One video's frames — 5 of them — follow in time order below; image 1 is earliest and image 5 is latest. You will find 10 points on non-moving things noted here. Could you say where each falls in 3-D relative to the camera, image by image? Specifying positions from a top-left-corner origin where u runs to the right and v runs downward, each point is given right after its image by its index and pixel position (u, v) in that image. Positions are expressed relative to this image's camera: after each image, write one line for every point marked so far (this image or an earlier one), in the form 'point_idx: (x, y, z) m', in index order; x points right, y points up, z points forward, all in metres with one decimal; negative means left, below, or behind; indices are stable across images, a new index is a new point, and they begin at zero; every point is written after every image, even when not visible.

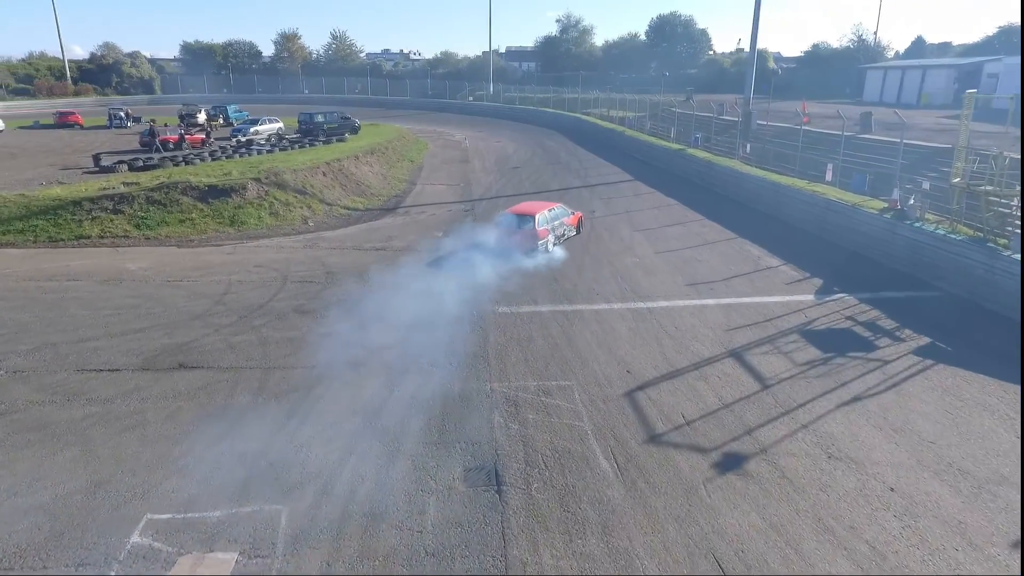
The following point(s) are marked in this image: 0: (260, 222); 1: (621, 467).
0: (-7.2, +1.9, +18.1) m
1: (+1.2, -2.0, +7.2) m
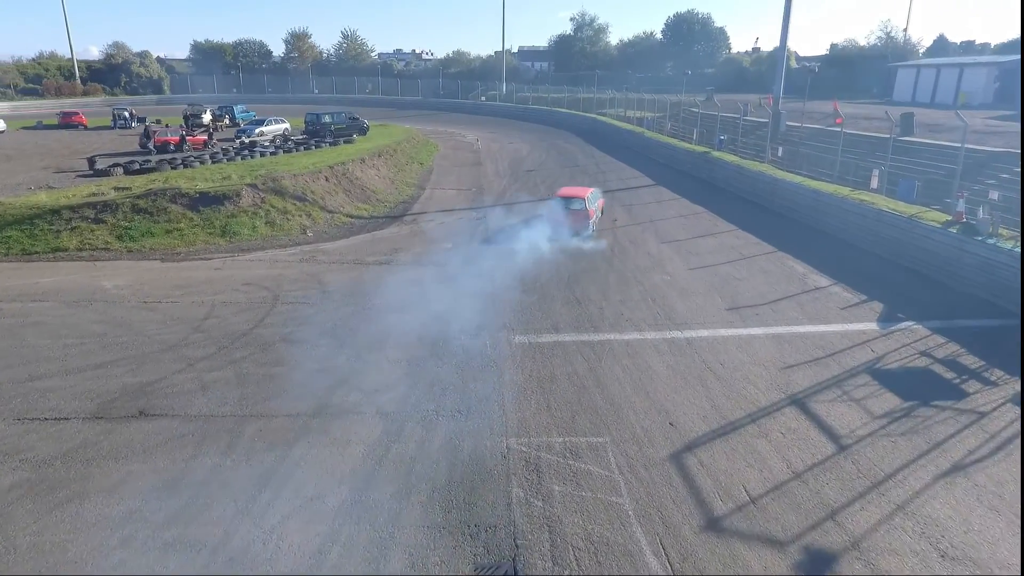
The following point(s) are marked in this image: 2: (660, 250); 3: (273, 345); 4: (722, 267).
0: (-6.8, +1.5, +16.6) m
1: (+1.4, -2.5, +5.6) m
2: (+3.9, +1.0, +16.5) m
3: (-3.9, -0.9, +10.3) m
4: (+4.9, +0.5, +14.7) m
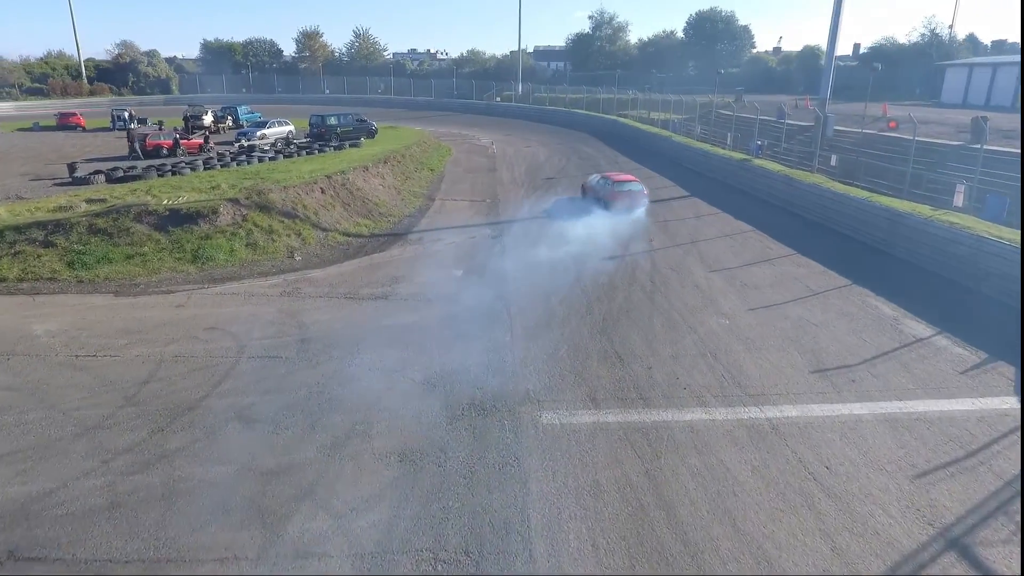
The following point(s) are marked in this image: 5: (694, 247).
0: (-6.3, +0.7, +14.2) m
1: (+1.7, -3.3, +3.0) m
2: (+4.3, +0.2, +13.8) m
3: (-3.6, -1.7, +7.8) m
4: (+5.3, -0.4, +12.1) m
5: (+4.8, +1.1, +16.8) m
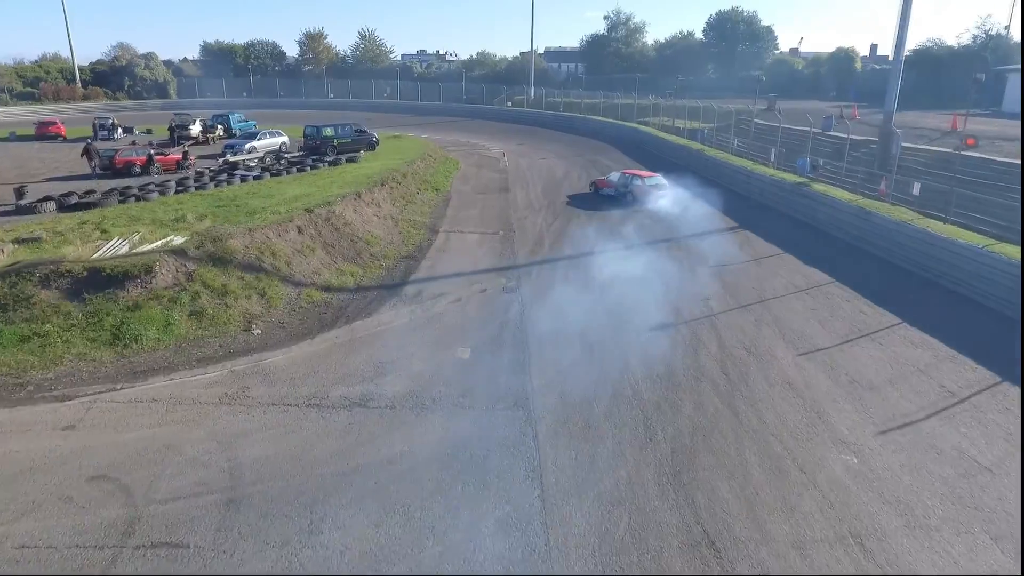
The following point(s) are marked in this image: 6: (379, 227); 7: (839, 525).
0: (-5.9, -0.8, +10.8) m
1: (+1.9, -4.8, -0.5) m
2: (+4.7, -1.4, +10.2) m
3: (-3.3, -3.2, +4.3) m
4: (+5.7, -1.9, +8.4) m
5: (+5.3, -0.4, +13.2) m
6: (-3.9, +1.8, +18.5) m
7: (+3.4, -2.5, +6.7) m
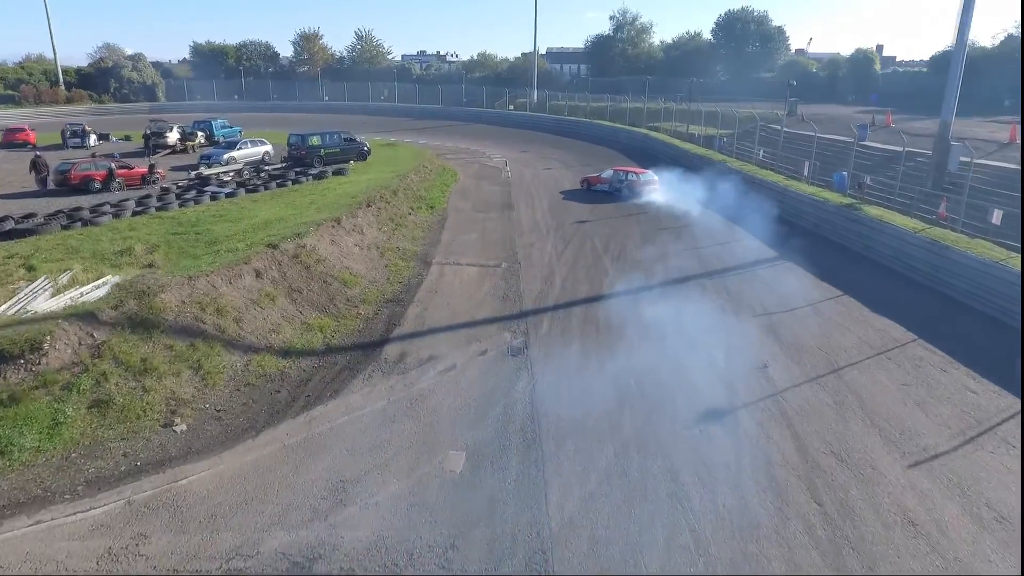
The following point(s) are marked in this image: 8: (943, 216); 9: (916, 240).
0: (-5.8, -1.9, +7.9) m
1: (+2.0, -5.9, -3.4) m
2: (+4.8, -2.5, +7.4) m
3: (-3.2, -4.3, +1.5) m
4: (+5.8, -3.0, +5.6) m
5: (+5.4, -1.6, +10.3) m
6: (-3.8, +0.7, +15.6) m
7: (+3.6, -3.6, +3.8) m
8: (+11.9, +1.9, +17.3) m
9: (+9.8, +1.2, +15.4) m
